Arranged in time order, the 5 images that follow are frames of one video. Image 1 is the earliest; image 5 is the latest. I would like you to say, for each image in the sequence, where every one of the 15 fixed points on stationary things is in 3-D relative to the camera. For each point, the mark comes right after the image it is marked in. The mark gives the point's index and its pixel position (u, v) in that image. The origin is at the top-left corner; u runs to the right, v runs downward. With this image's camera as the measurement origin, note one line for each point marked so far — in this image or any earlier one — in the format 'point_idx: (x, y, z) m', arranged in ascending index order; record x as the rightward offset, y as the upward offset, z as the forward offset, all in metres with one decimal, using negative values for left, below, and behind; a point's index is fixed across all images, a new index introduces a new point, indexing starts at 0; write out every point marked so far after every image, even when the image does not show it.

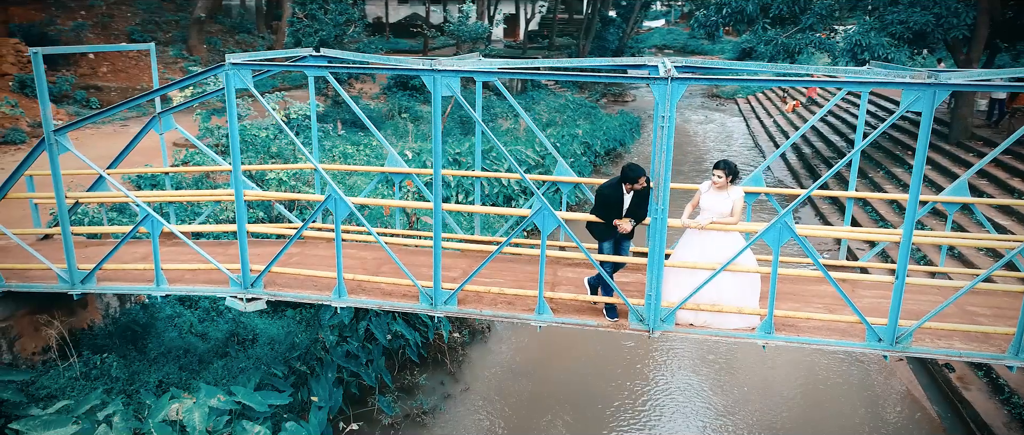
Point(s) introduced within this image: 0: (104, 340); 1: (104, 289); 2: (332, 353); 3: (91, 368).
0: (-3.7, -1.1, +6.6) m
1: (-3.1, -0.6, +5.5) m
2: (-1.6, -1.2, +6.5) m
3: (-3.6, -1.3, +6.0) m
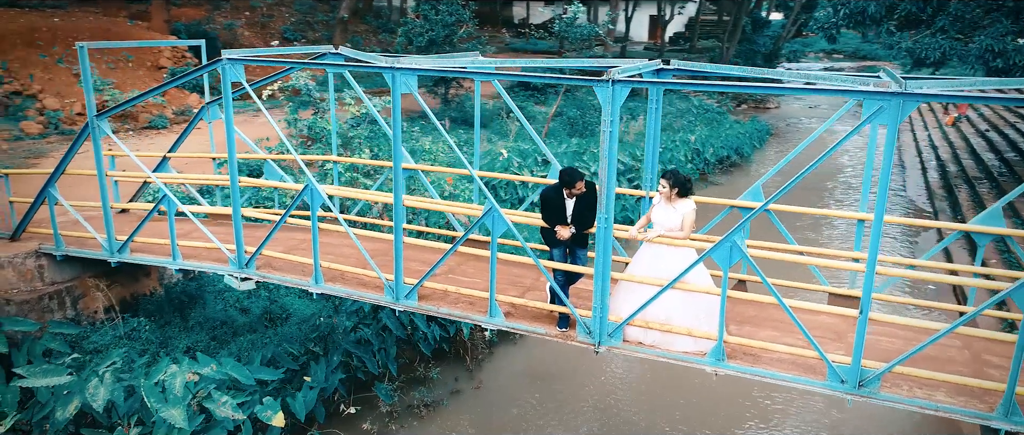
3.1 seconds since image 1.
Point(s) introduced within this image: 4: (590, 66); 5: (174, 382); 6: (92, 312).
0: (-3.6, -0.9, +7.3) m
1: (-3.3, -0.4, +6.1) m
2: (-1.6, -1.1, +6.7) m
3: (-3.6, -1.1, +6.8) m
4: (+0.6, +1.2, +5.6) m
5: (-2.5, -1.2, +5.3) m
6: (-4.0, -0.9, +6.9) m
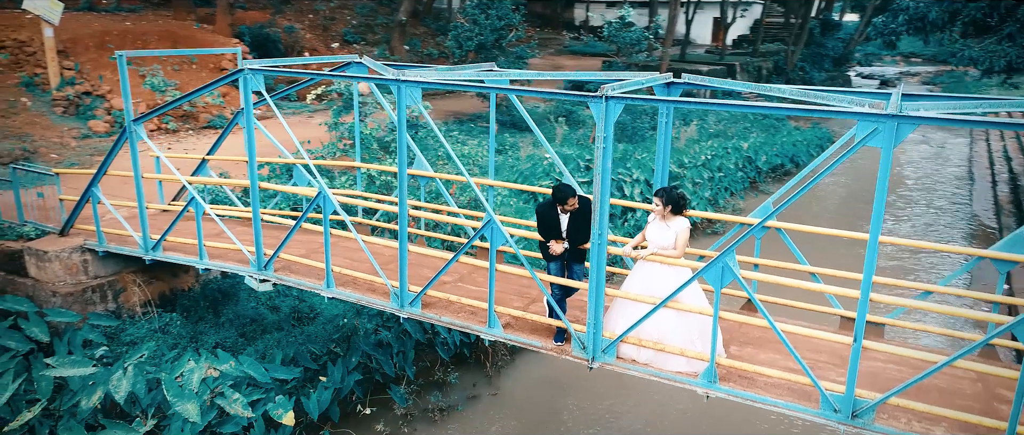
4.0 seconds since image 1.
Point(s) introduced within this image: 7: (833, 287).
0: (-3.4, -0.9, +7.6) m
1: (-3.1, -0.4, +6.4) m
2: (-1.5, -1.2, +6.9) m
3: (-3.4, -1.1, +7.1) m
4: (+0.7, +1.1, +5.6) m
5: (-2.5, -1.2, +5.5) m
6: (-3.8, -0.9, +7.2) m
7: (+1.9, -0.4, +4.4) m
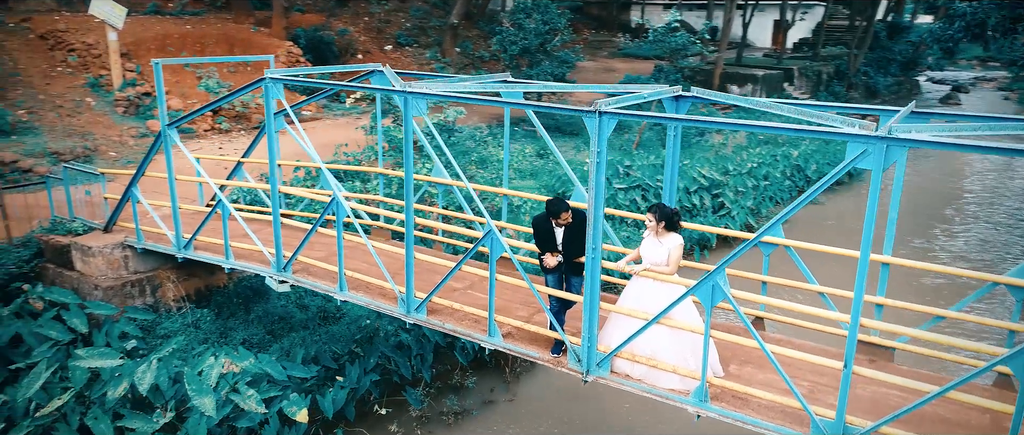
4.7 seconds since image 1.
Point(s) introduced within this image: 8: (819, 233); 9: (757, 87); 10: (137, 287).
0: (-3.2, -0.9, +7.9) m
1: (-3.0, -0.4, +6.7) m
2: (-1.3, -1.2, +7.1) m
3: (-3.2, -1.1, +7.4) m
4: (+0.8, +1.0, +5.6) m
5: (-2.4, -1.3, +5.8) m
6: (-3.6, -0.9, +7.6) m
7: (+1.9, -0.5, +4.2) m
8: (+5.3, -0.3, +12.2) m
9: (+6.3, +3.2, +17.6) m
10: (-3.9, -0.7, +7.4) m
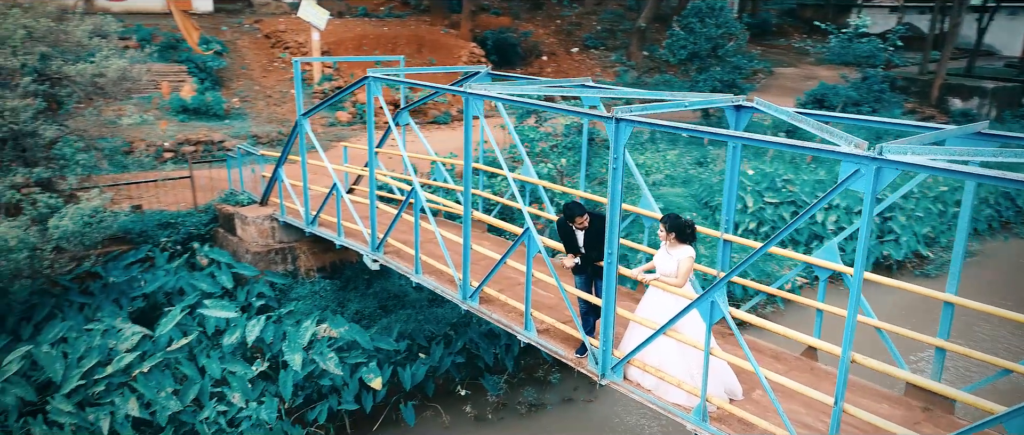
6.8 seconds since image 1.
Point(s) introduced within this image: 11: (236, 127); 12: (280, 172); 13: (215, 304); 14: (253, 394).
0: (-2.0, -0.7, +8.8) m
1: (-2.1, -0.2, +7.6) m
2: (-0.4, -1.2, +7.5) m
3: (-2.2, -0.8, +8.3) m
4: (+1.4, +0.9, +5.5) m
5: (-1.9, -1.1, +6.5) m
6: (-2.5, -0.6, +8.6) m
7: (+1.9, -0.7, +3.9) m
8: (+7.4, -0.8, +10.6) m
9: (+10.1, +2.5, +15.5) m
10: (-2.8, -0.4, +8.5) m
11: (-5.3, +1.7, +13.6) m
12: (-2.6, +0.5, +8.1) m
13: (-2.8, -0.8, +6.9) m
14: (-2.3, -1.6, +6.4) m
